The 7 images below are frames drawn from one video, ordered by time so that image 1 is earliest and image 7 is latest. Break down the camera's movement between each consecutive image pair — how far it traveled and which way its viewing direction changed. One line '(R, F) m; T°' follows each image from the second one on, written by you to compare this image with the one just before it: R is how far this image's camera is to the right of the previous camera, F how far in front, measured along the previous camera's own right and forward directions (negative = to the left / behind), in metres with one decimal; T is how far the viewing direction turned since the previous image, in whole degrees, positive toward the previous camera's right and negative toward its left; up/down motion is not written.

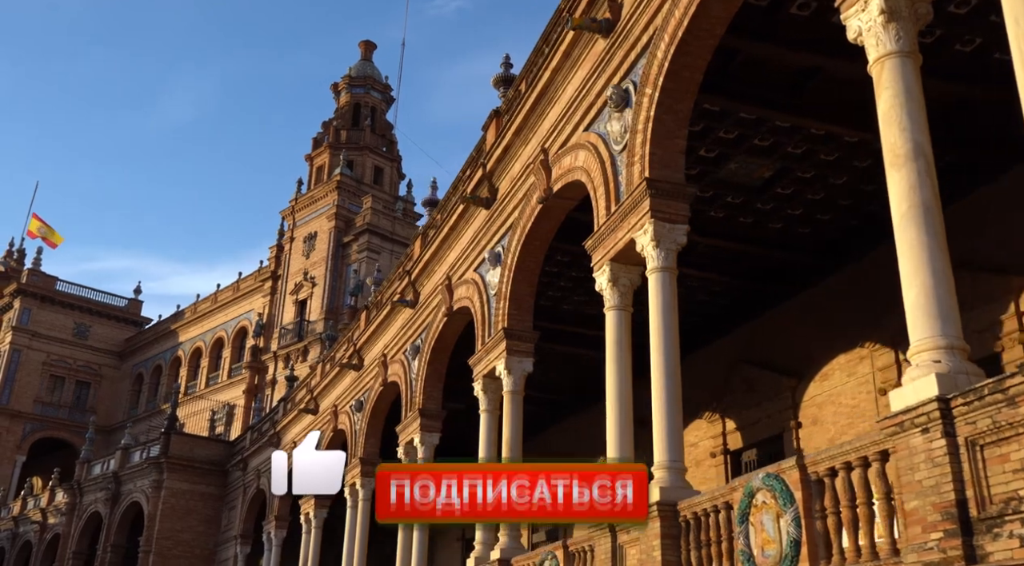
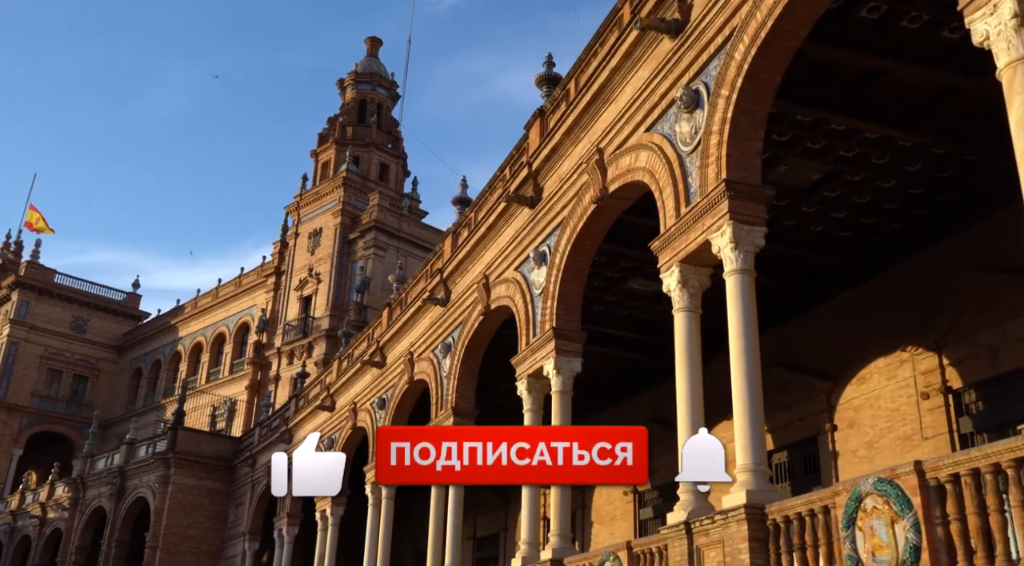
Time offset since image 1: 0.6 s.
(-0.8, +0.1) m; +1°
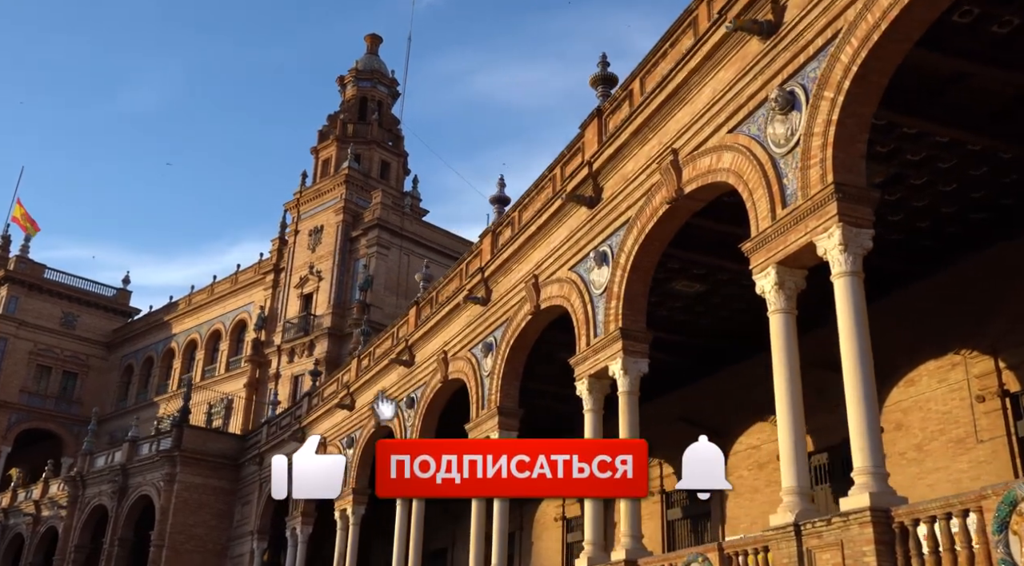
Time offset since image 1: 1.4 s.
(-1.1, +0.1) m; +1°
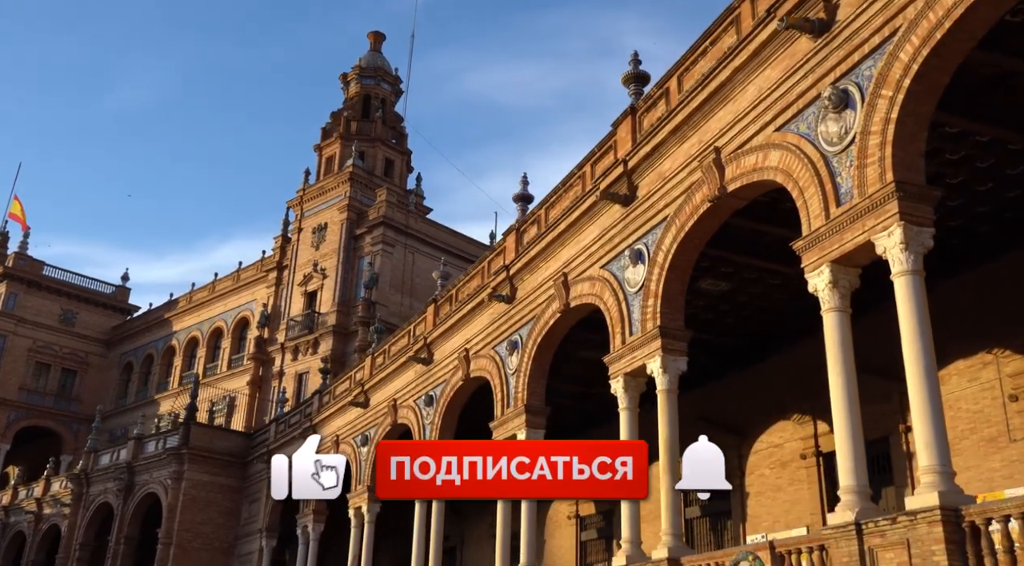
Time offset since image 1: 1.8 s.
(-0.6, 0.0) m; 0°
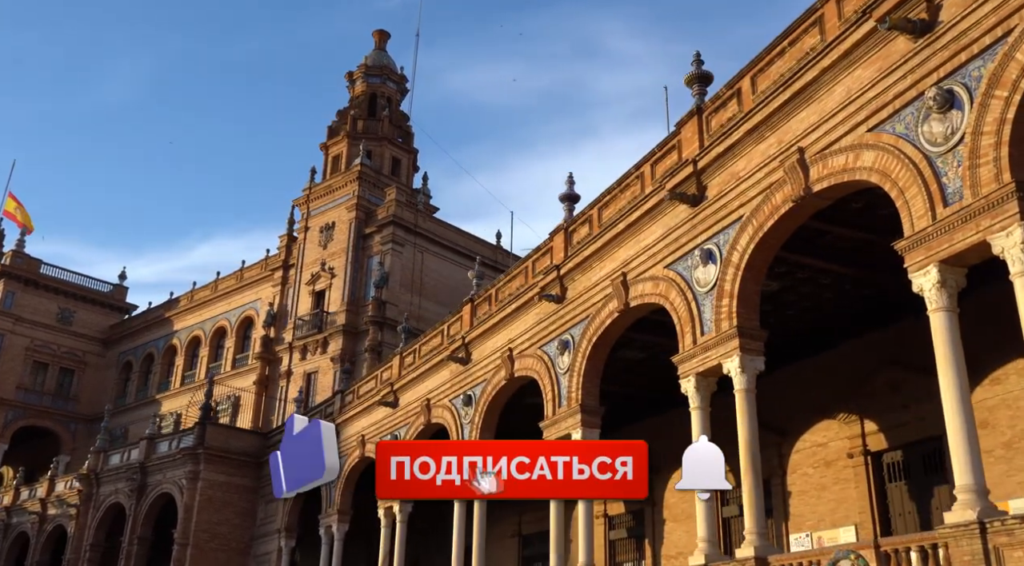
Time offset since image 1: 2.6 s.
(-1.2, 0.0) m; +1°
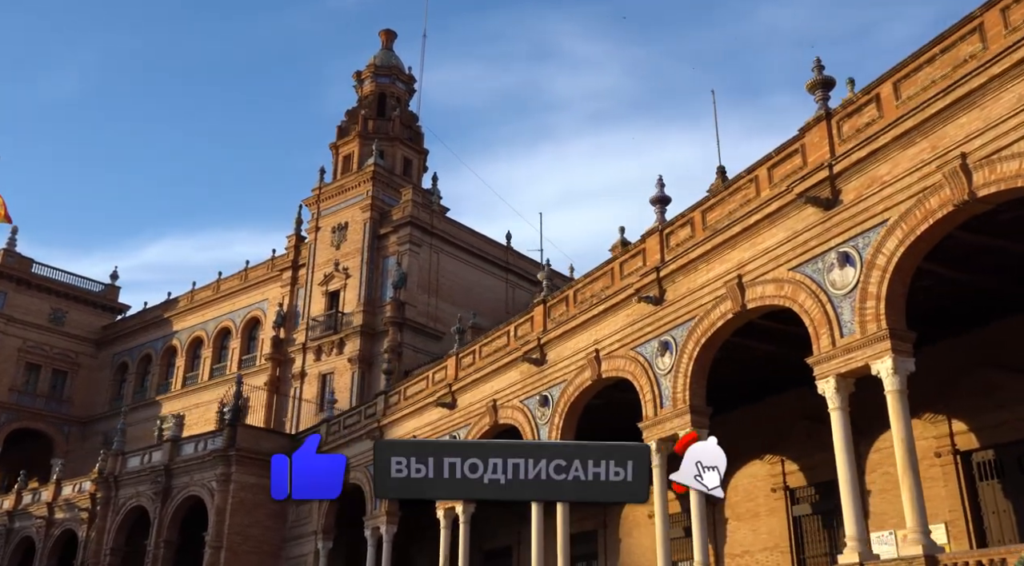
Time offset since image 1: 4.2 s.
(-2.5, 0.0) m; +2°
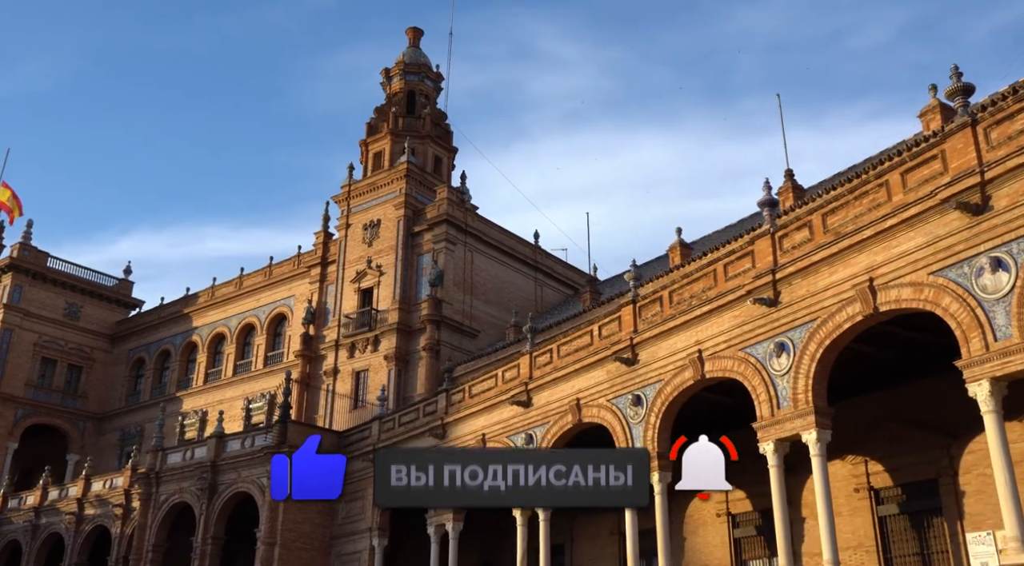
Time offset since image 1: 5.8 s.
(-2.5, -0.1) m; +1°
